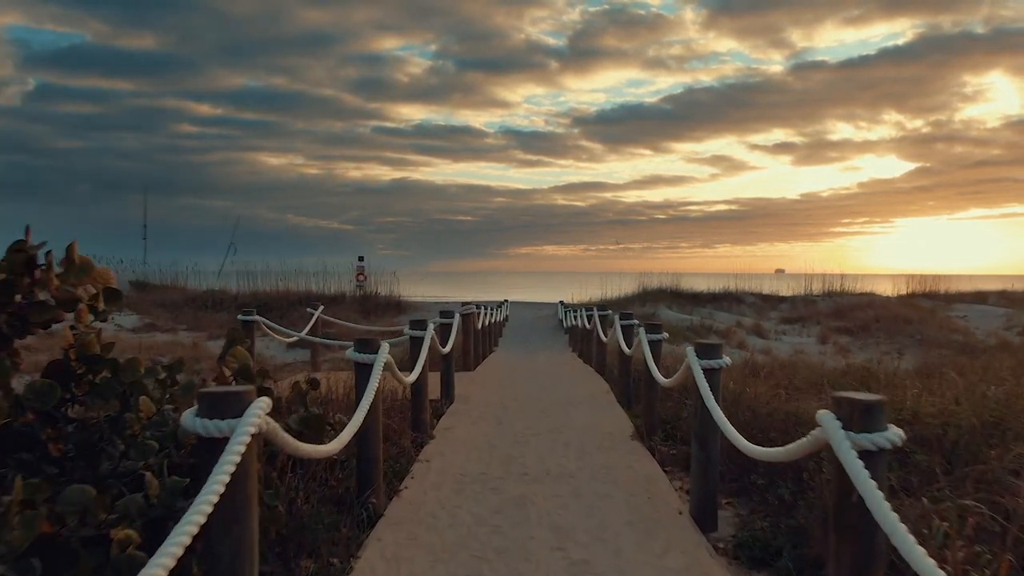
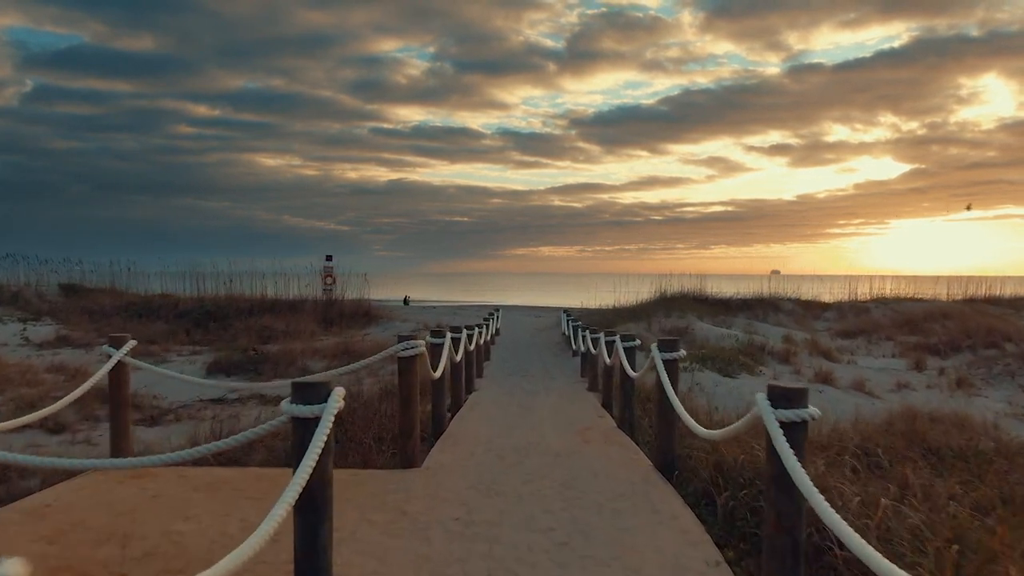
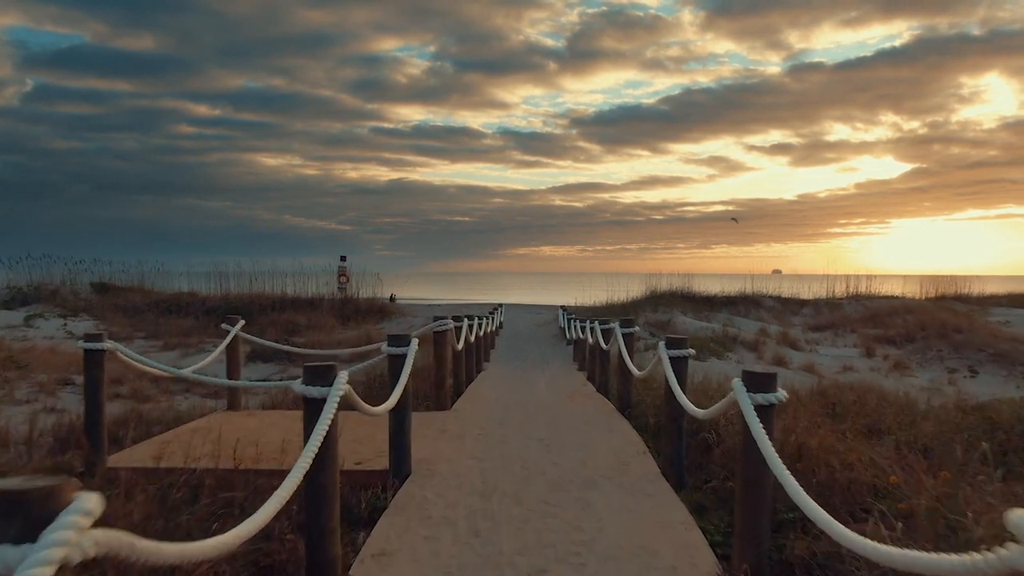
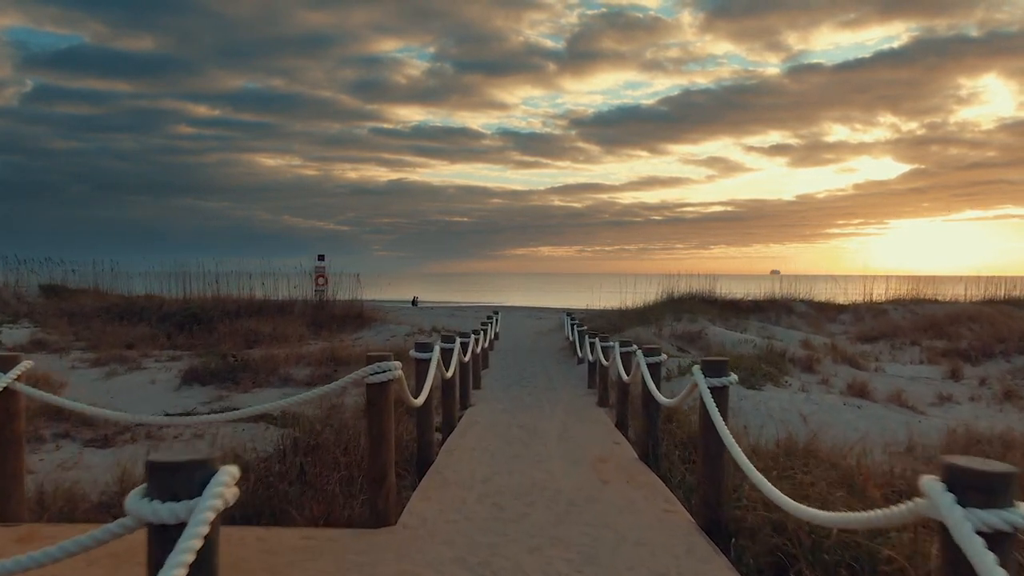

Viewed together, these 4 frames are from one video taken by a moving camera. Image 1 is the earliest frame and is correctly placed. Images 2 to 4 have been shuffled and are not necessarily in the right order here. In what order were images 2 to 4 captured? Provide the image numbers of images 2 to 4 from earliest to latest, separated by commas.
3, 2, 4
